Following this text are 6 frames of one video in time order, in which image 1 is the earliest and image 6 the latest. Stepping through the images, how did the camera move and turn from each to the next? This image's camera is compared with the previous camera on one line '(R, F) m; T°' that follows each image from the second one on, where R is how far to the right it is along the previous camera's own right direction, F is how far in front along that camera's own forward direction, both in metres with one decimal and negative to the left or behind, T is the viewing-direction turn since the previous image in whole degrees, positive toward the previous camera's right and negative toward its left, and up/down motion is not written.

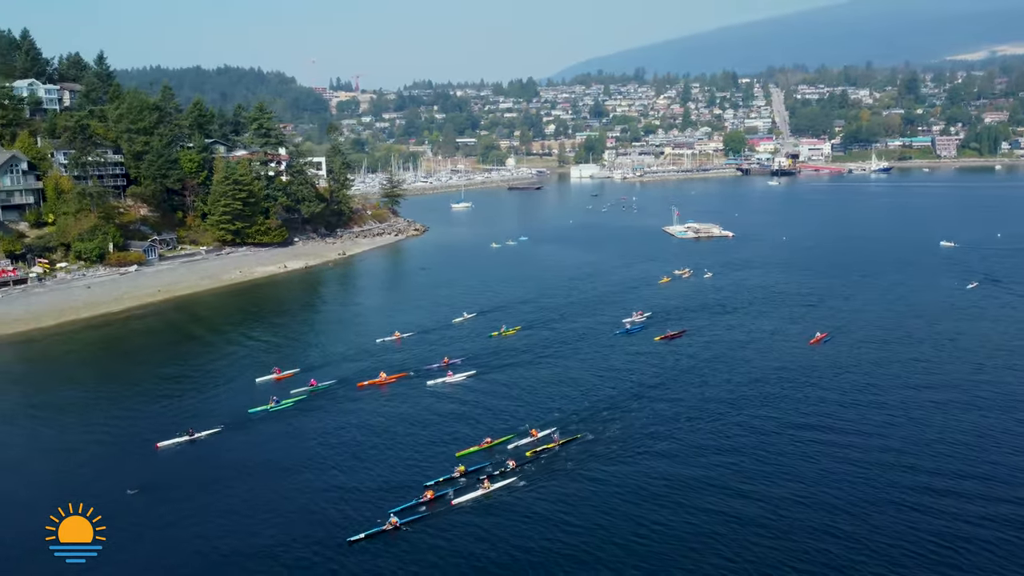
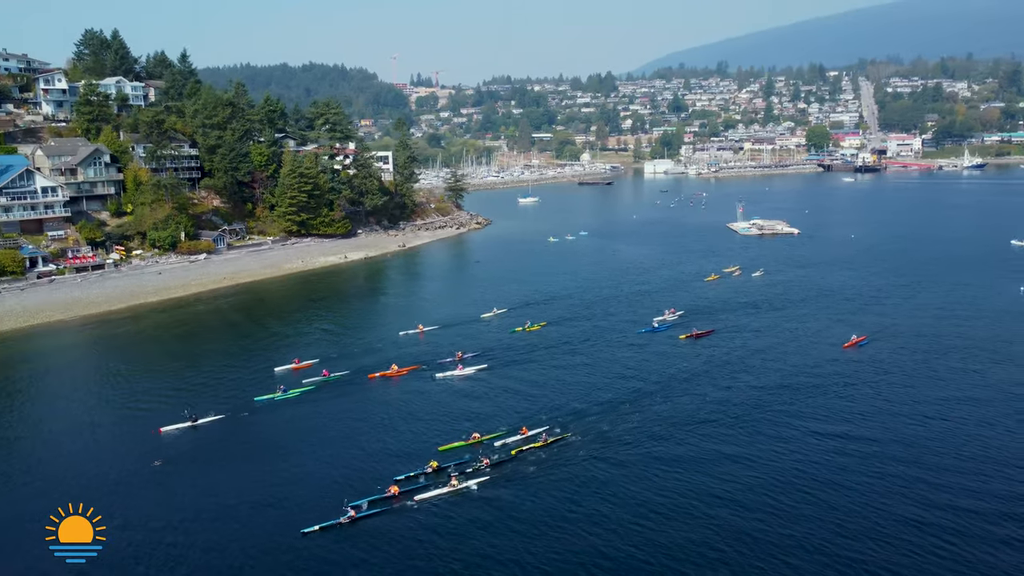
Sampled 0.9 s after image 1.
(+1.9, -0.4) m; -6°
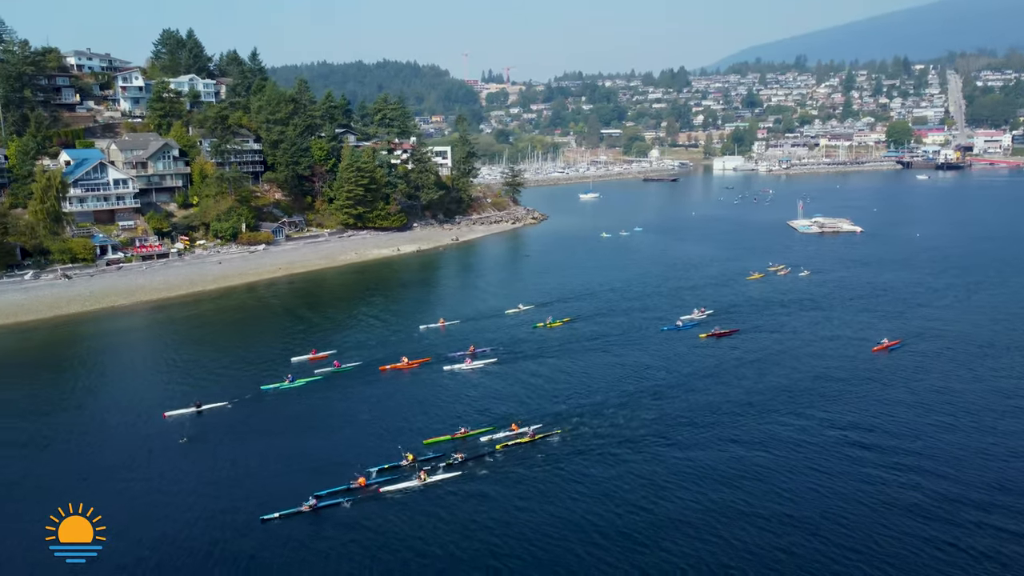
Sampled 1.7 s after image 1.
(+1.7, -0.3) m; -5°
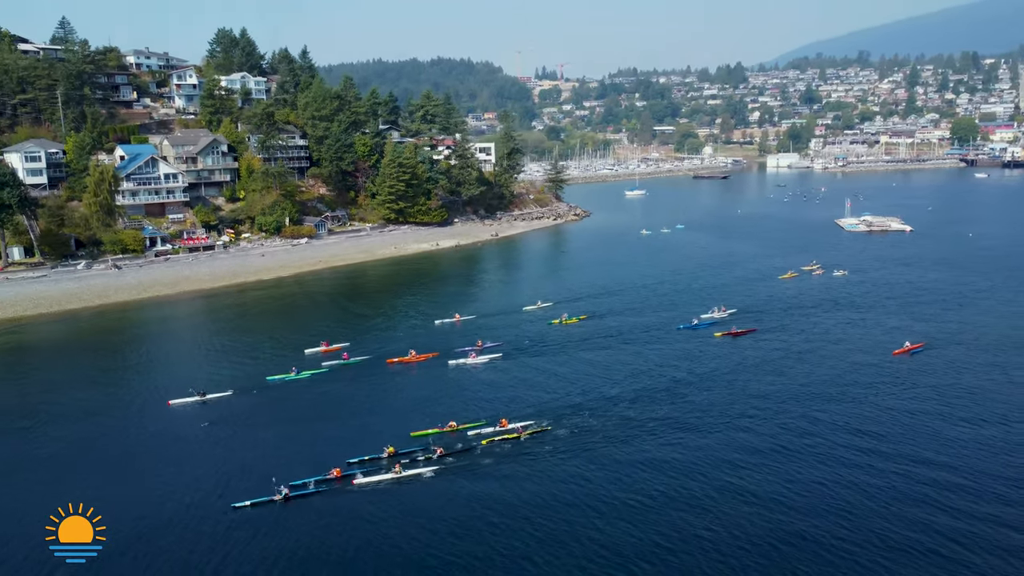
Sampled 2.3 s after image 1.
(+1.3, -0.3) m; -4°
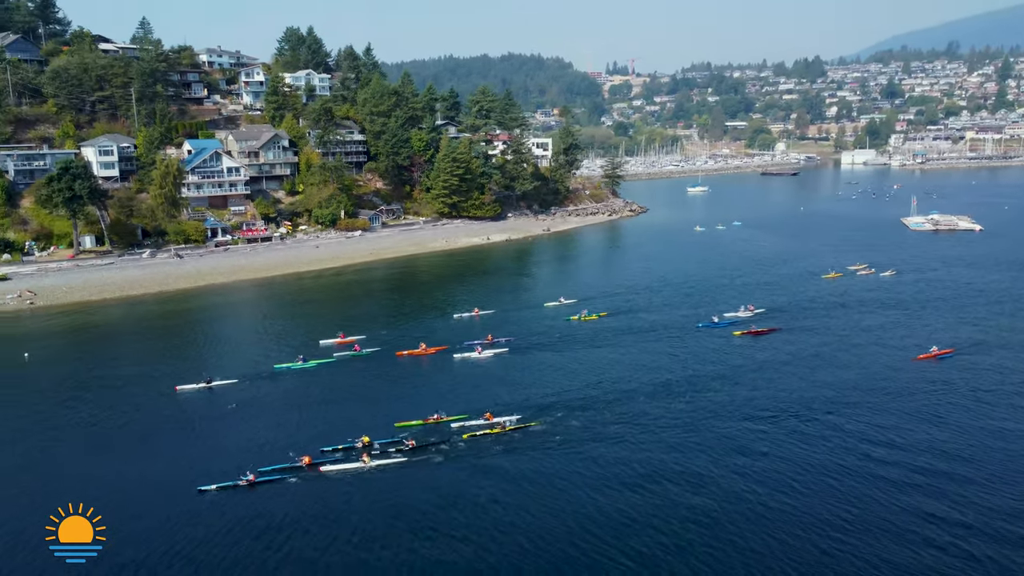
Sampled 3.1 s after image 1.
(+1.7, -0.3) m; -5°
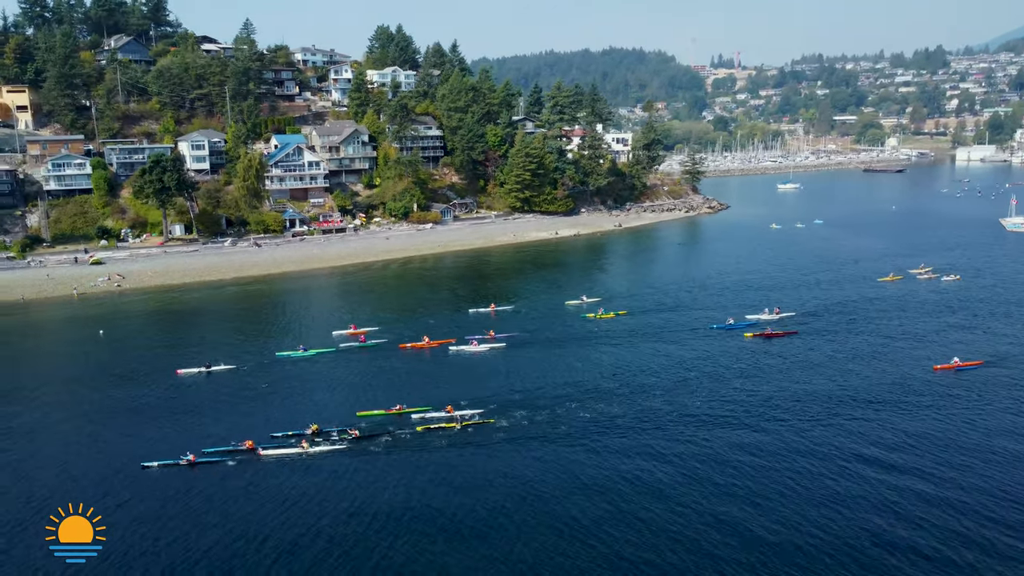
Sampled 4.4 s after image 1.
(+2.9, -0.5) m; -7°
